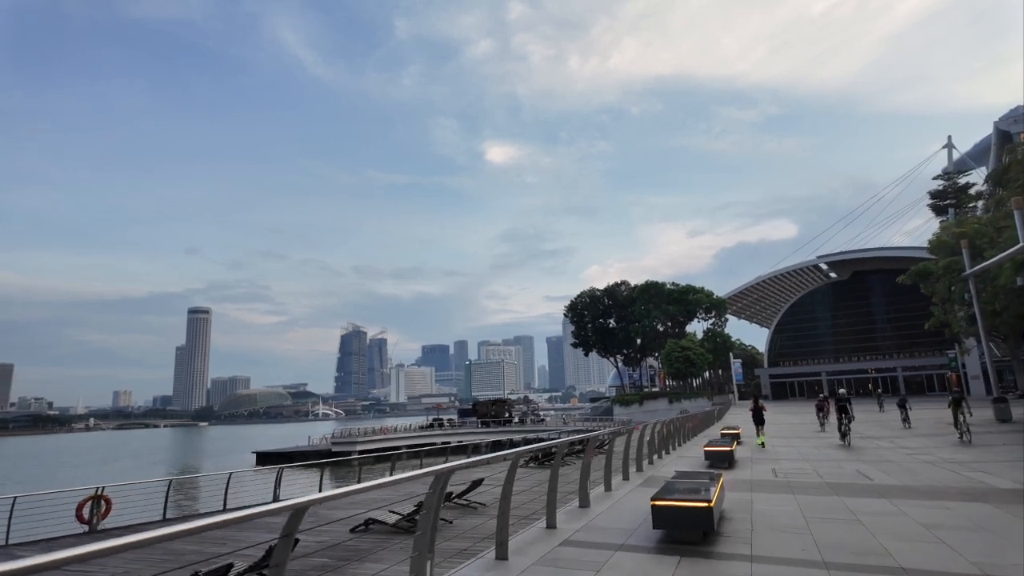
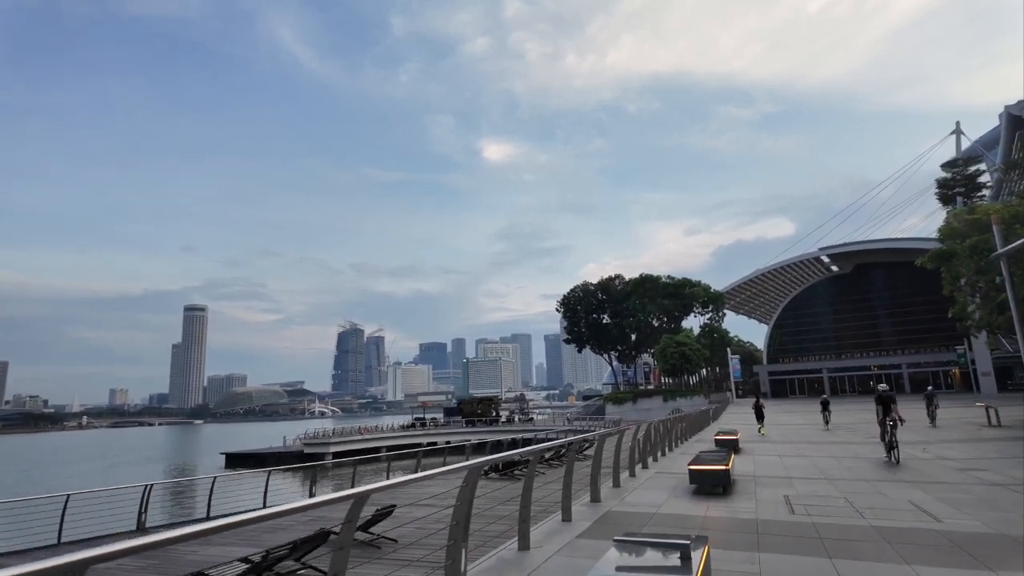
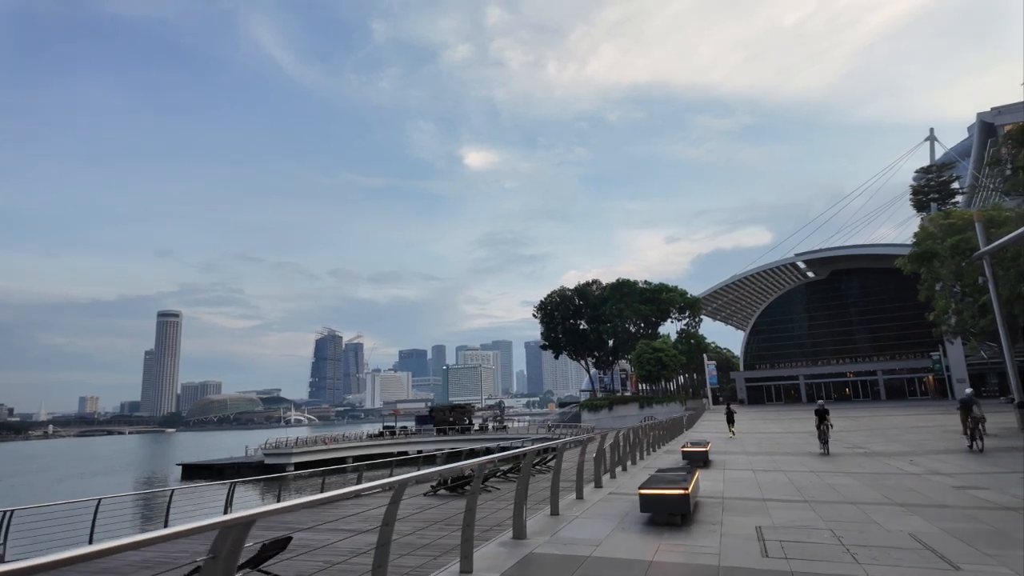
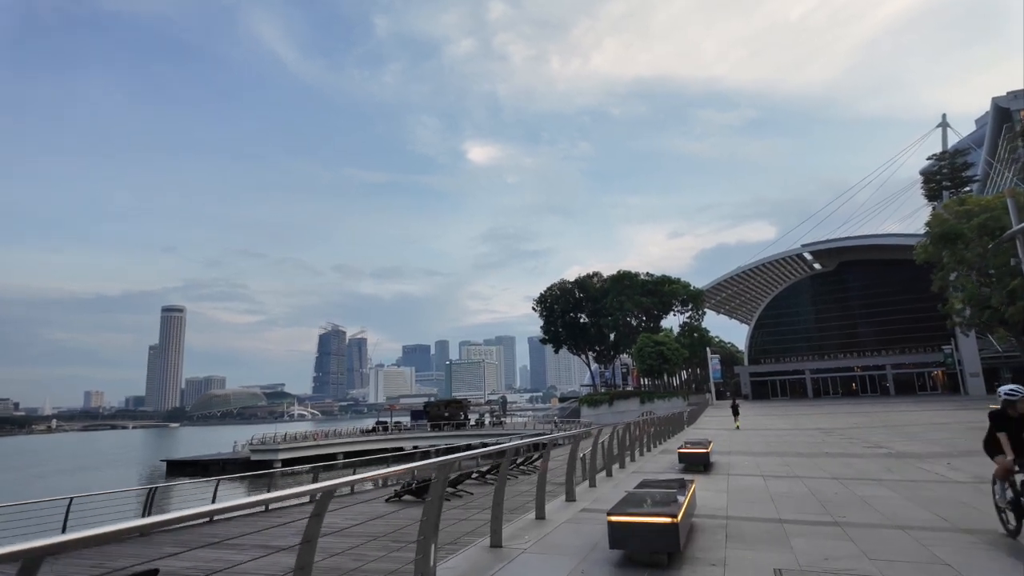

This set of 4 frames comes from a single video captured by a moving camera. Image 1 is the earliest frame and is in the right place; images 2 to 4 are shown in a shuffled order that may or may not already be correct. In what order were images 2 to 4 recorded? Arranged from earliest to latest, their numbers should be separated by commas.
2, 3, 4
